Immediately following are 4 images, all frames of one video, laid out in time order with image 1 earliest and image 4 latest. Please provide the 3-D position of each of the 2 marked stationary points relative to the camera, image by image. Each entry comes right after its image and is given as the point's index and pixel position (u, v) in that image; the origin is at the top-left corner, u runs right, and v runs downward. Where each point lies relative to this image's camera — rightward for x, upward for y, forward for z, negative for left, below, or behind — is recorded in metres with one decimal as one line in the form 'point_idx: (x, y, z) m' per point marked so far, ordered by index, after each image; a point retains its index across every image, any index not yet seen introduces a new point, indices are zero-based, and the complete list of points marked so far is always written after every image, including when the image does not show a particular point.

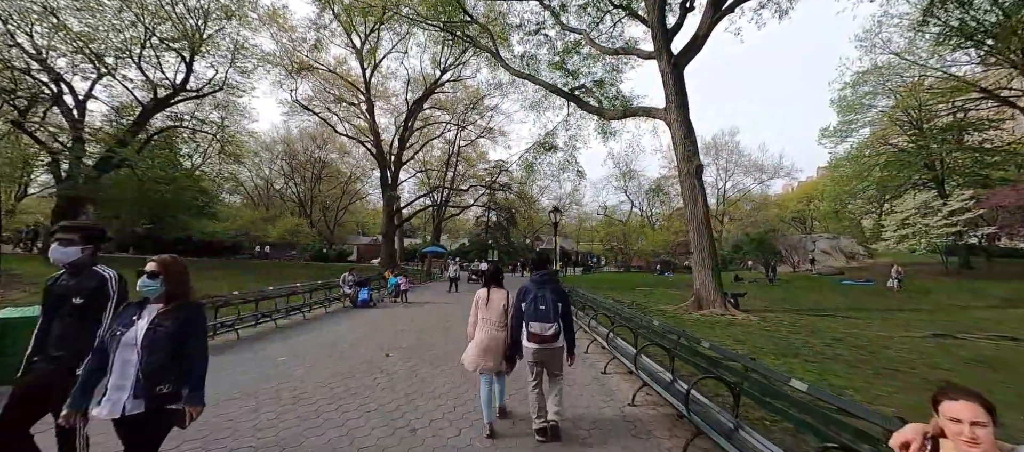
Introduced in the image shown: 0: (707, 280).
0: (+4.3, -1.2, +8.8) m
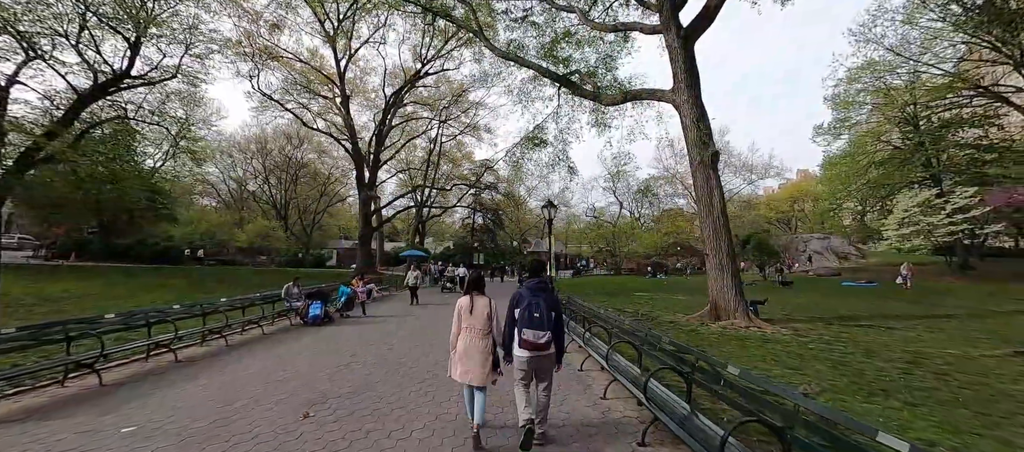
0: (+4.1, -1.2, +7.6) m
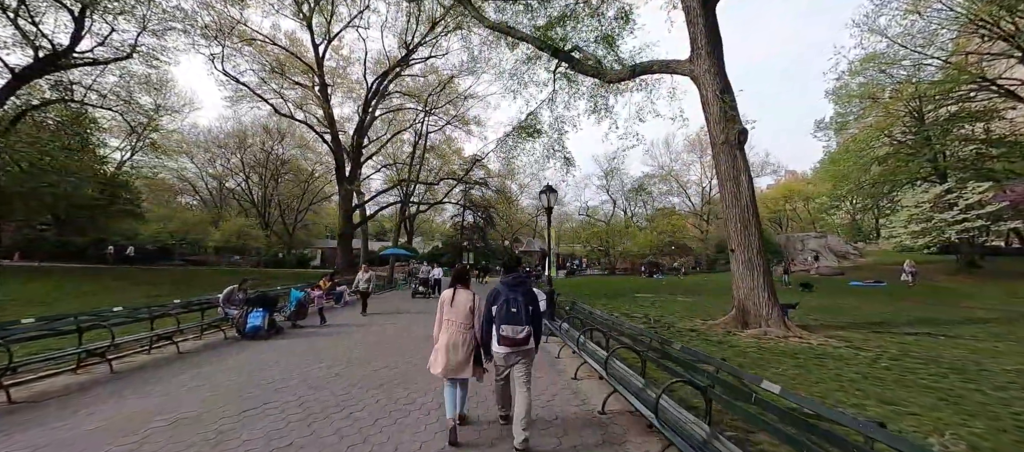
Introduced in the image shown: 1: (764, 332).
0: (+3.9, -1.0, +6.4) m
1: (+3.9, -1.7, +6.2) m
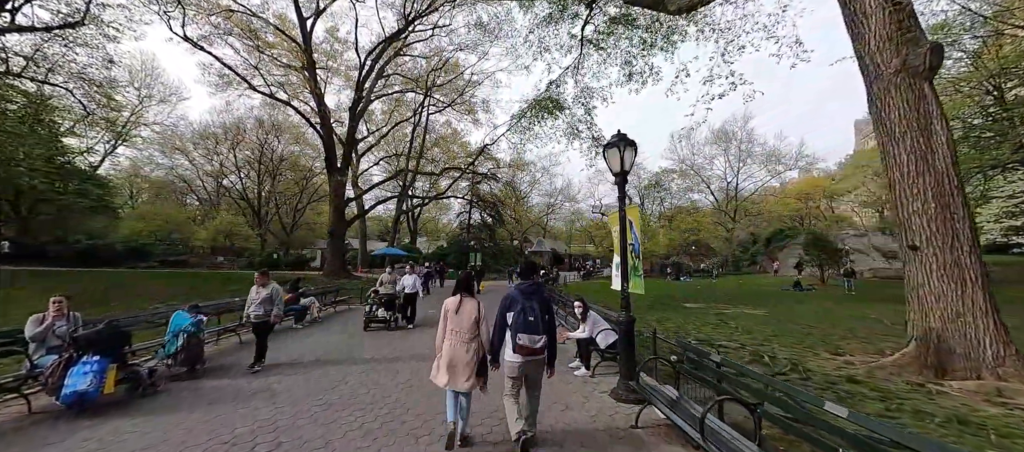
0: (+4.3, -0.8, +3.8) m
1: (+4.3, -1.5, +3.6) m
